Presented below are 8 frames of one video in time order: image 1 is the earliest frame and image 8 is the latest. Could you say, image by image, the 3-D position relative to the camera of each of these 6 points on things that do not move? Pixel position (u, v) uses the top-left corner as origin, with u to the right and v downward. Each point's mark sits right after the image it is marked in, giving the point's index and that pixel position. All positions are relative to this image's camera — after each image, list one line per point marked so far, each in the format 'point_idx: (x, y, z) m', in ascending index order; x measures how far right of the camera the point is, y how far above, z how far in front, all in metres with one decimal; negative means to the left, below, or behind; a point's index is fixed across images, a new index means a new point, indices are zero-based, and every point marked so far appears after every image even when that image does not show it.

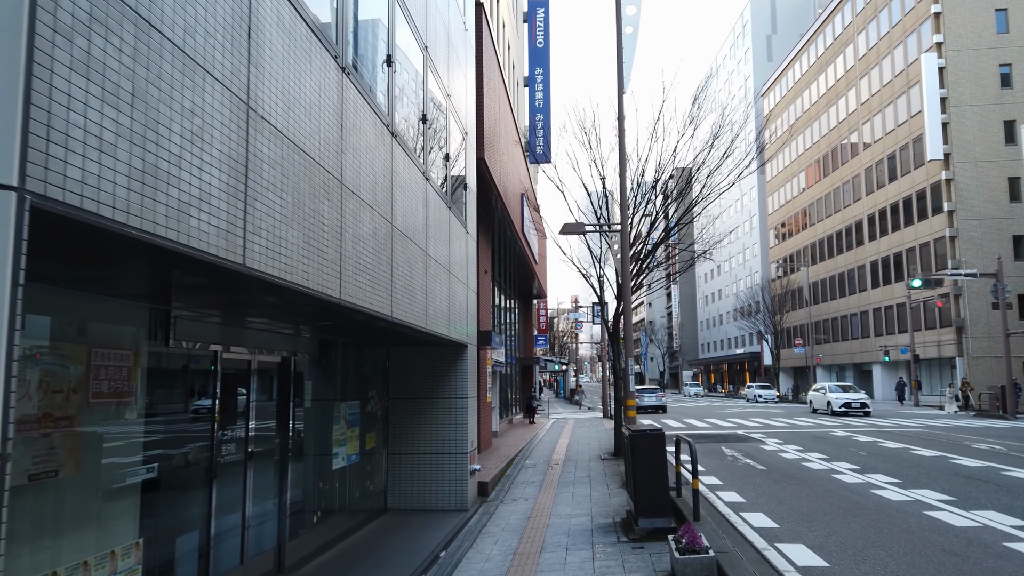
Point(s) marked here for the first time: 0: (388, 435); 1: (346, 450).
0: (-1.9, -2.2, +11.5) m
1: (-2.1, -2.1, +9.6) m
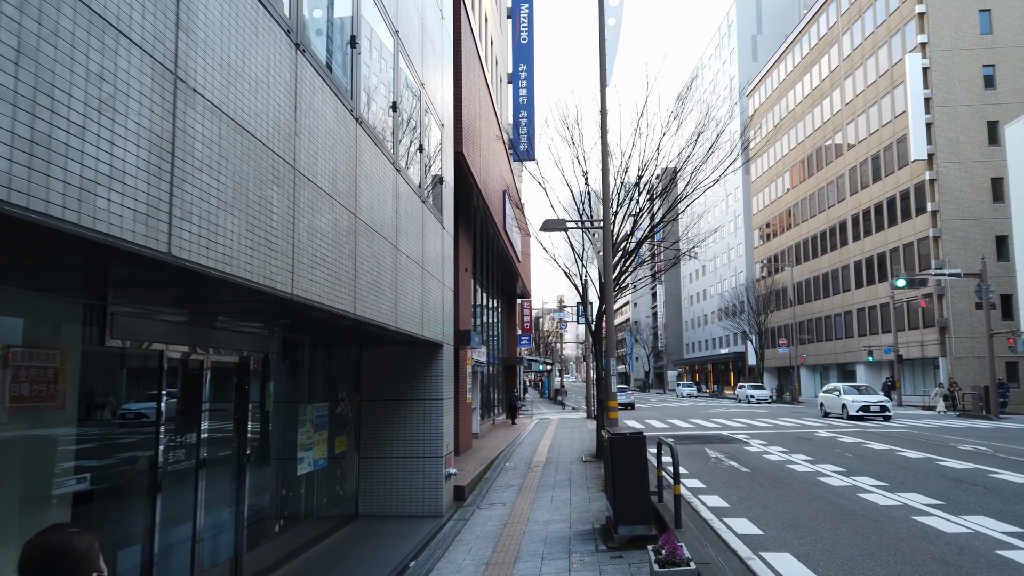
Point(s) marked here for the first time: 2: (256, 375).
0: (-2.2, -2.2, +11.0) m
1: (-2.4, -2.0, +9.2) m
2: (-2.7, -0.9, +7.8) m
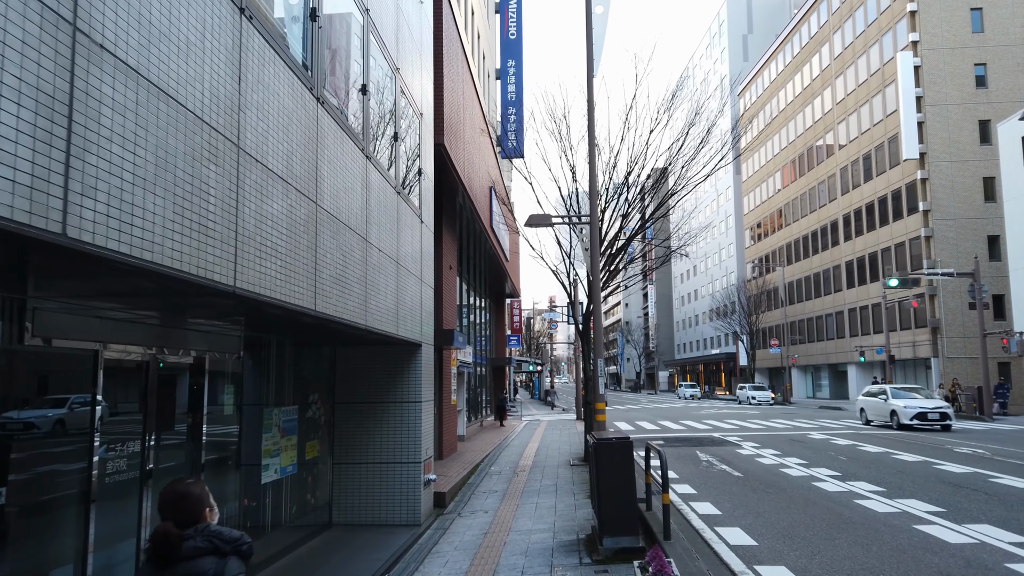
0: (-2.5, -2.1, +10.5) m
1: (-2.7, -2.0, +8.6) m
2: (-2.9, -0.9, +7.3) m
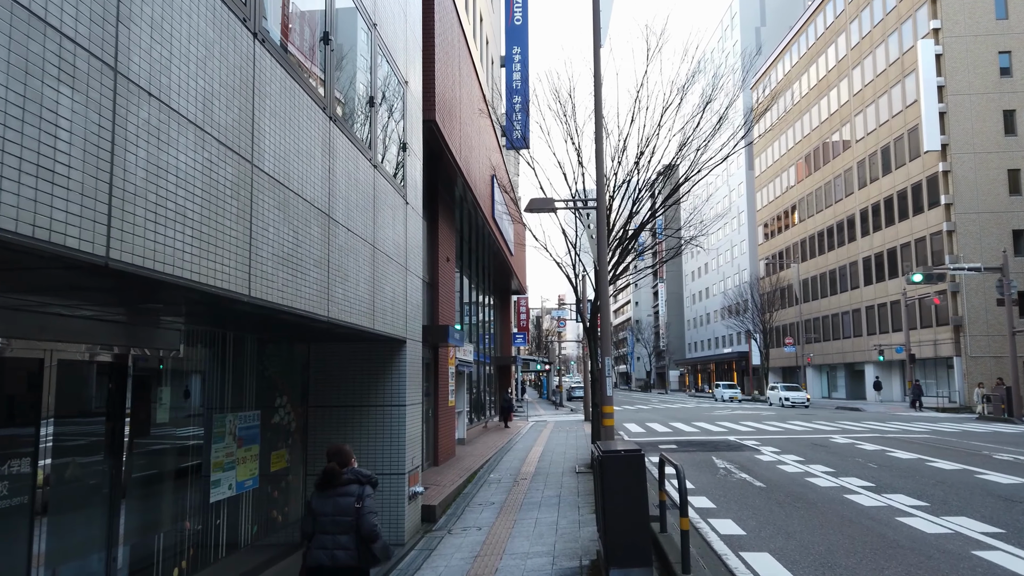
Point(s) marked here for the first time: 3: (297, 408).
0: (-2.5, -2.0, +9.3) m
1: (-2.7, -1.9, +7.4) m
2: (-3.0, -0.7, +6.1) m
3: (-2.6, -1.5, +9.1) m
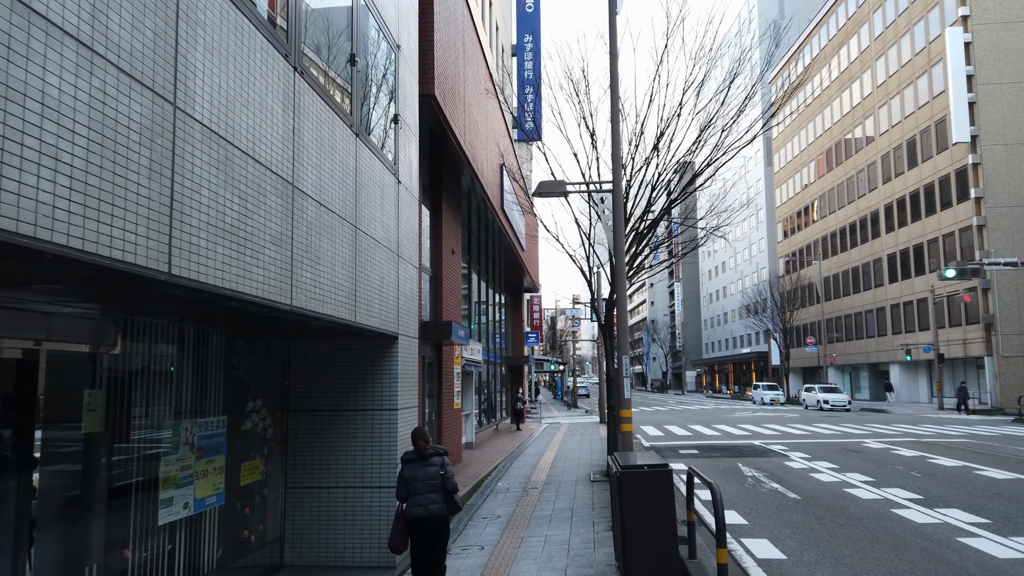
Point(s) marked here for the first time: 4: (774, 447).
0: (-2.5, -1.9, +8.3) m
1: (-2.7, -1.7, +6.4) m
2: (-3.0, -0.6, +5.1) m
3: (-2.6, -1.3, +8.1) m
4: (+6.5, -3.9, +18.6) m
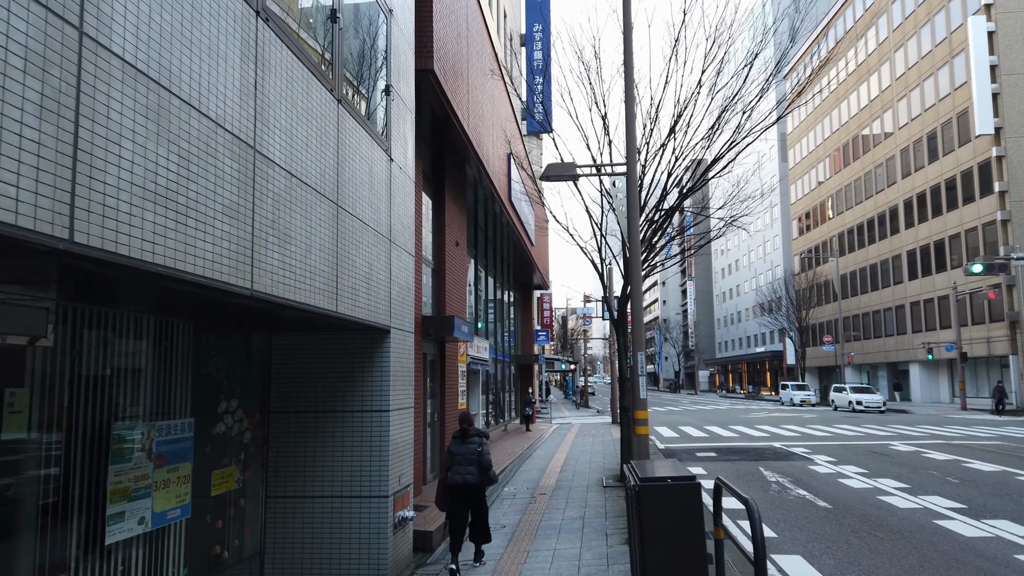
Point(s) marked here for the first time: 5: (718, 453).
0: (-2.4, -1.8, +7.5) m
1: (-2.7, -1.6, +5.6) m
2: (-3.0, -0.5, +4.3) m
3: (-2.5, -1.2, +7.3) m
4: (+6.7, -3.8, +17.7) m
5: (+4.8, -3.9, +17.5) m
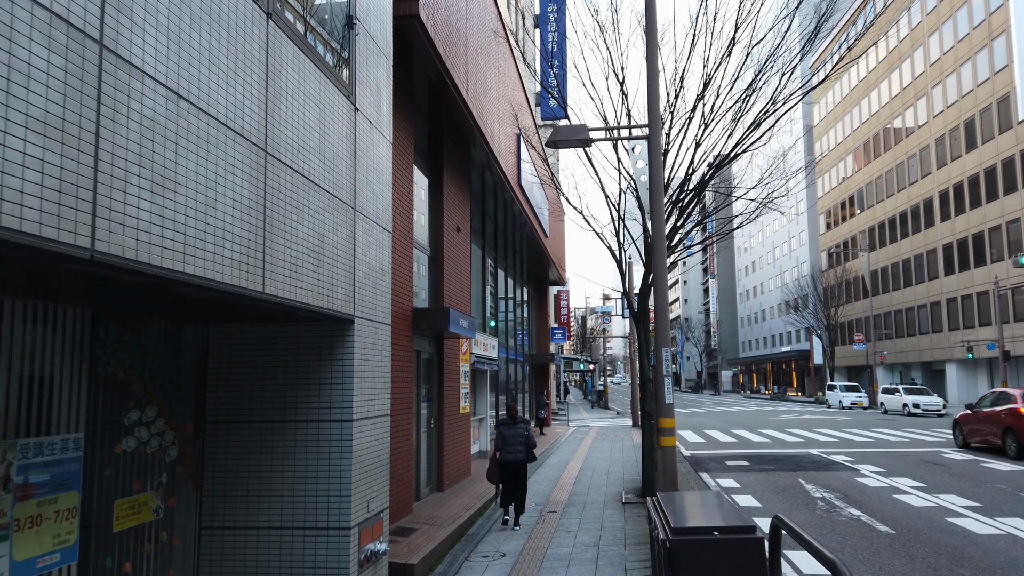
0: (-2.5, -1.6, +6.0) m
1: (-2.8, -1.5, +4.2) m
2: (-3.1, -0.3, +2.9) m
3: (-2.6, -1.1, +5.8) m
4: (+6.9, -3.6, +16.0) m
5: (+5.0, -3.7, +15.9) m
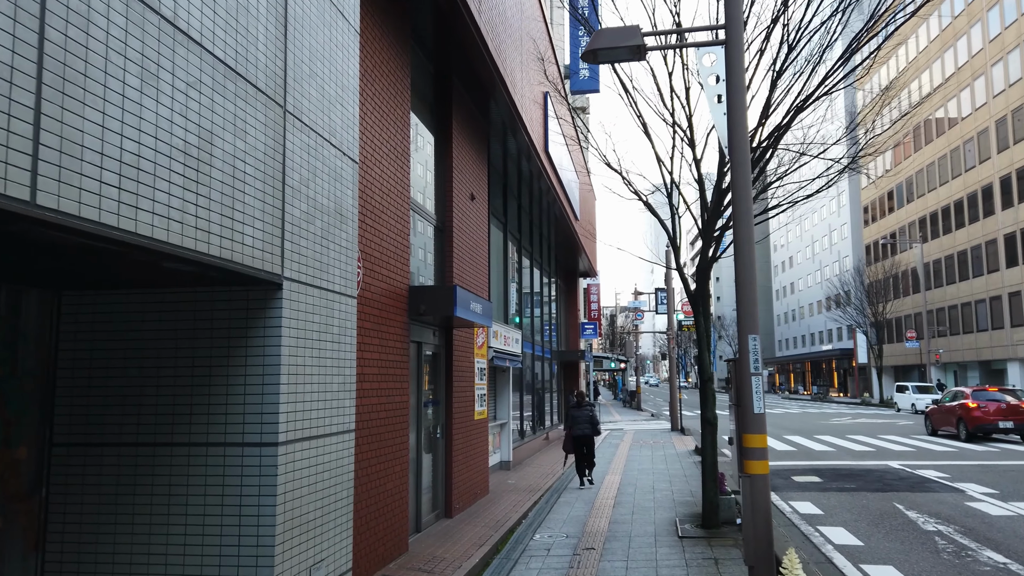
0: (-2.4, -1.3, +3.8) m
1: (-2.8, -1.2, +2.0) m
2: (-3.1, -0.1, +0.7) m
3: (-2.5, -0.8, +3.6) m
4: (+7.4, -3.3, +13.4) m
5: (+5.5, -3.4, +13.4) m
